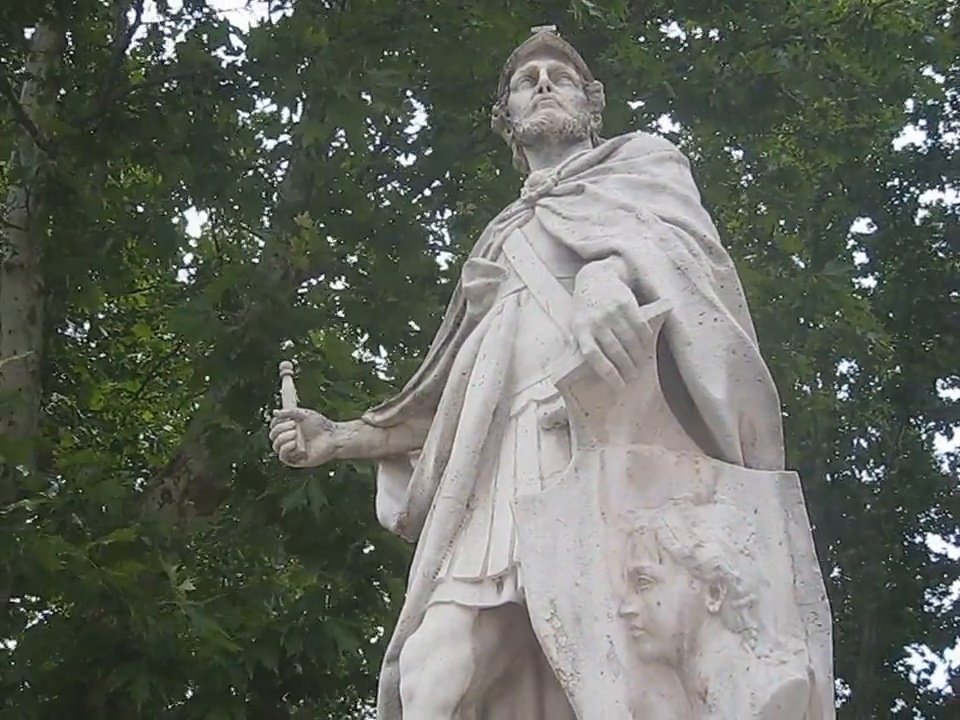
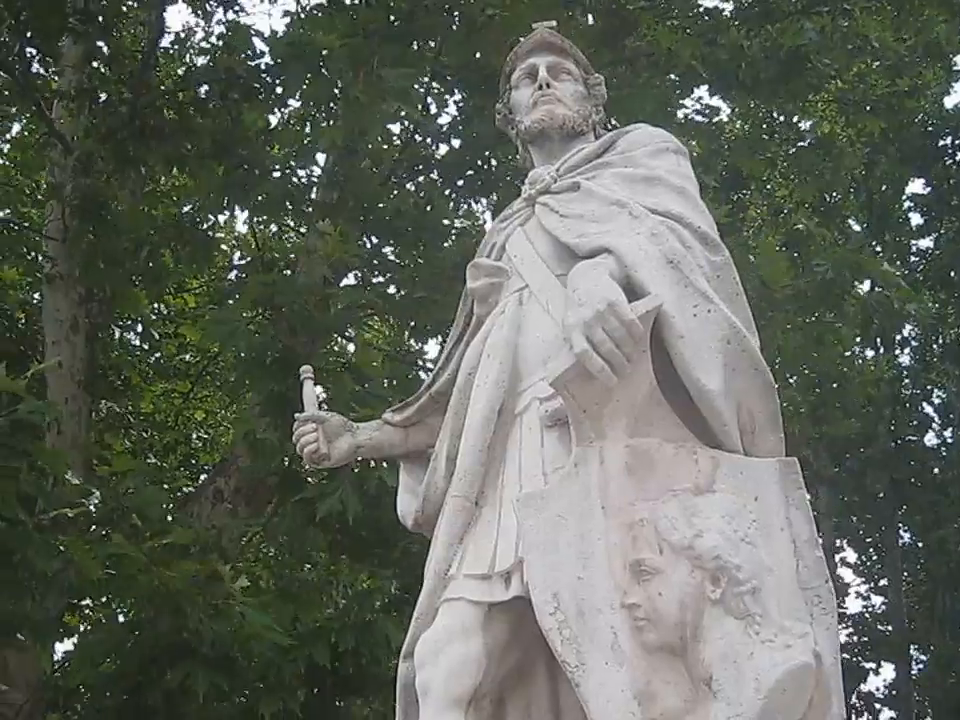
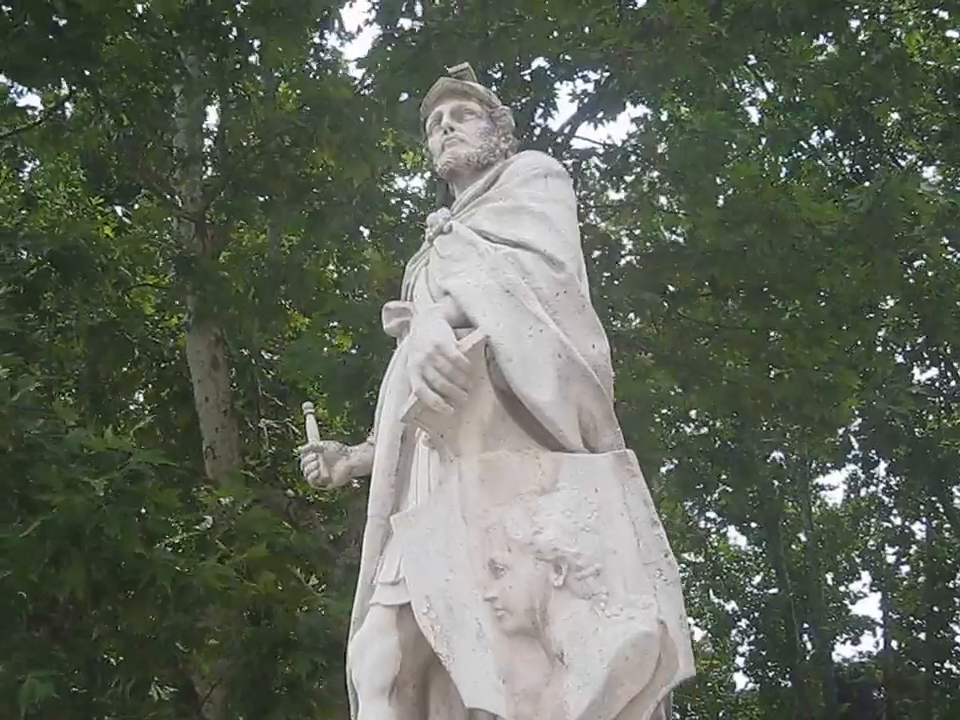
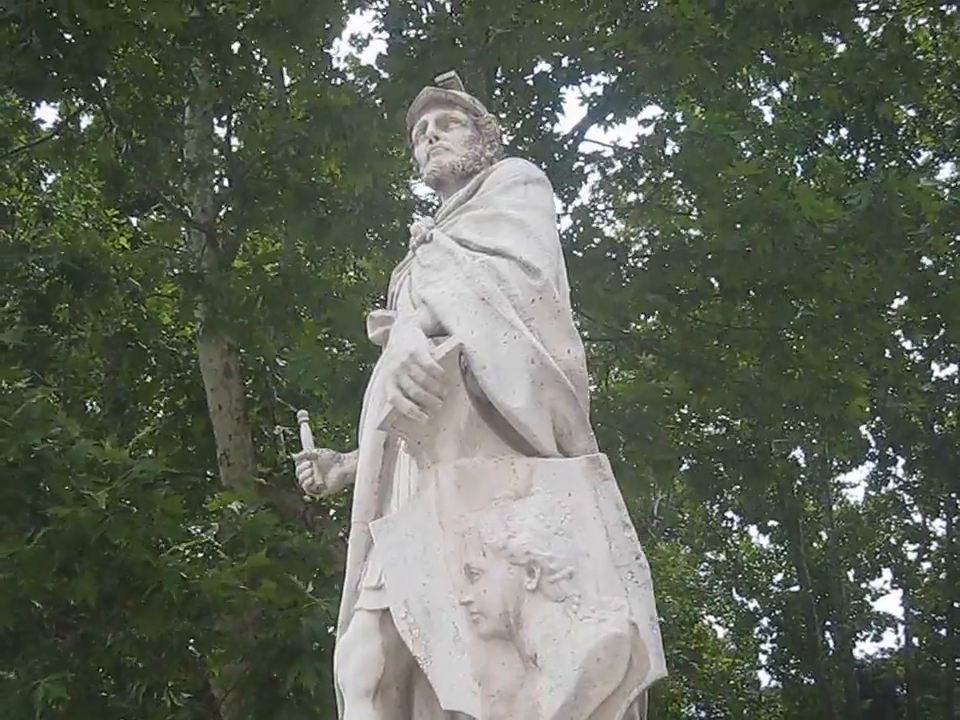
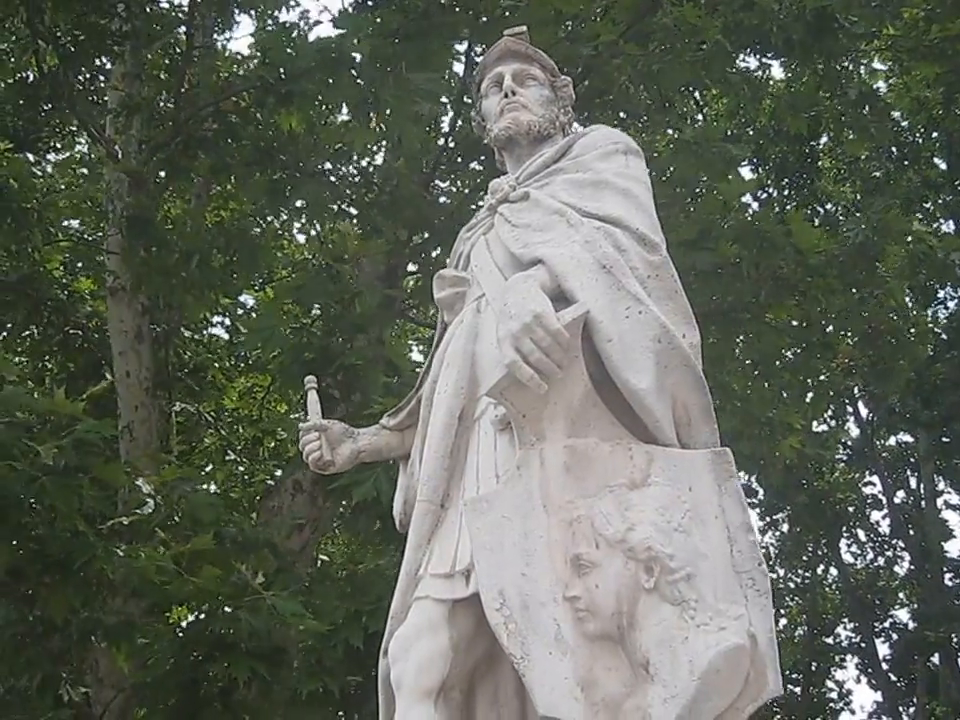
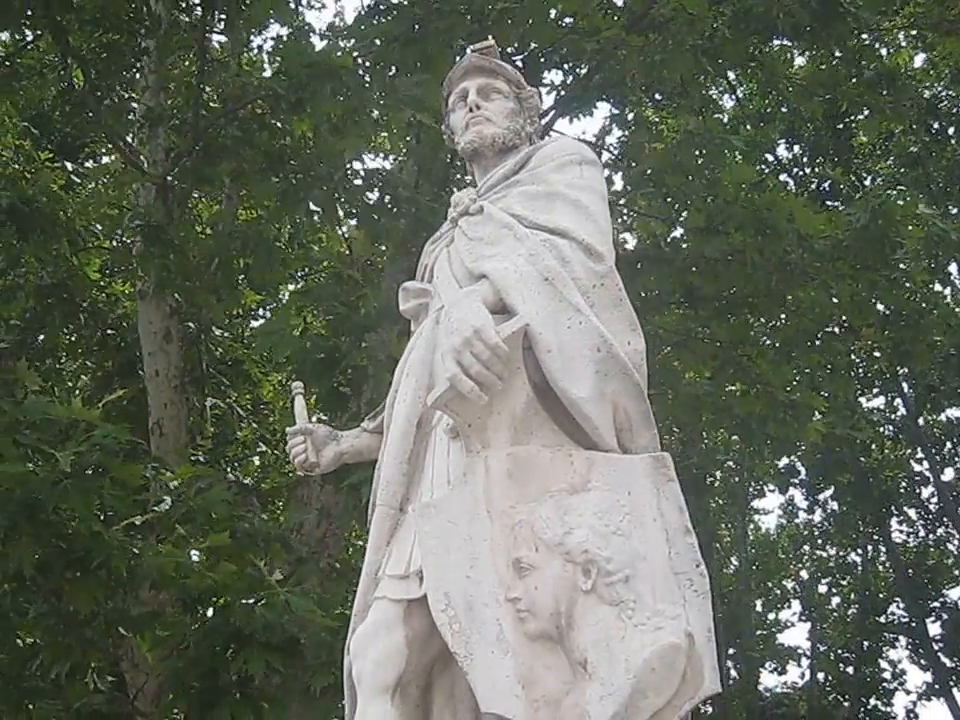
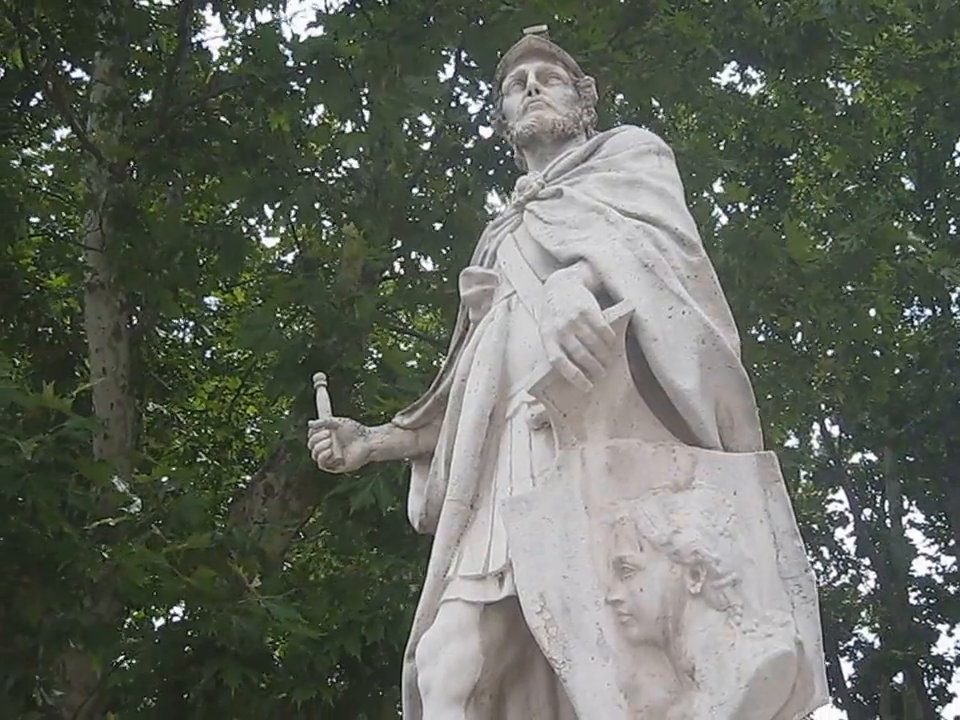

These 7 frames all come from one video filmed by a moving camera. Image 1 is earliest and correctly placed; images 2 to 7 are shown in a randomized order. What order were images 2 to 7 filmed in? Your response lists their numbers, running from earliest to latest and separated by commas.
2, 7, 5, 6, 3, 4
